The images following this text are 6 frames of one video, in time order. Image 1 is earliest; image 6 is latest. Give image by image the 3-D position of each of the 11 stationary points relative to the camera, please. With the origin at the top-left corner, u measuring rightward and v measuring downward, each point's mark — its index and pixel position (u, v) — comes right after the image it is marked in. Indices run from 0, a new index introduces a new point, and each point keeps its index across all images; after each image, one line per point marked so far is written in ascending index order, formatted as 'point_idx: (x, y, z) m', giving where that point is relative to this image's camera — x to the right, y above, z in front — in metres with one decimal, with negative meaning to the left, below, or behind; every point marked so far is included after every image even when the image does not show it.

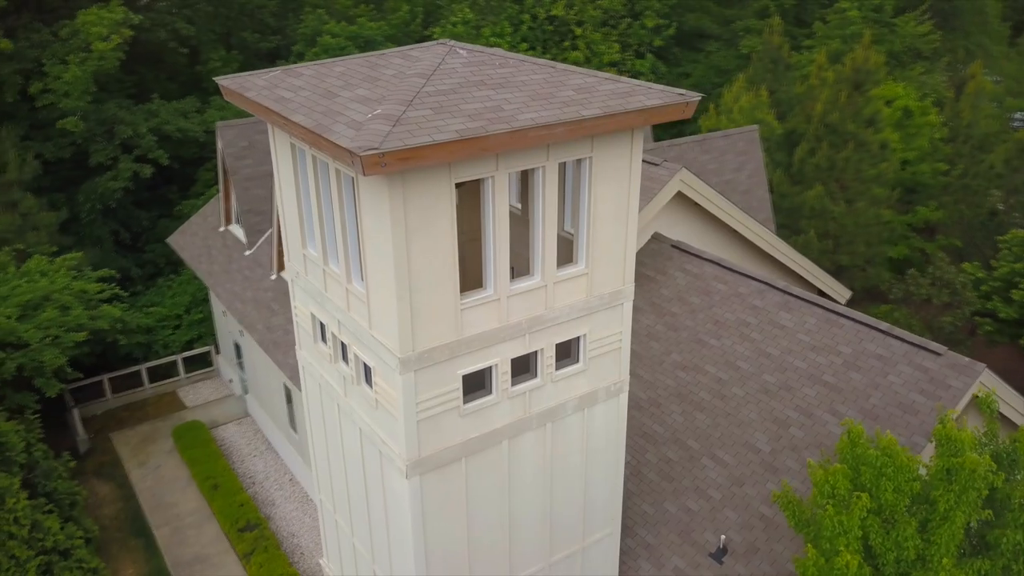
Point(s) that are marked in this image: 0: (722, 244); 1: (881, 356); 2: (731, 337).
0: (+5.3, +1.1, +18.9) m
1: (+6.3, -1.2, +13.2) m
2: (+4.2, -0.9, +14.8) m
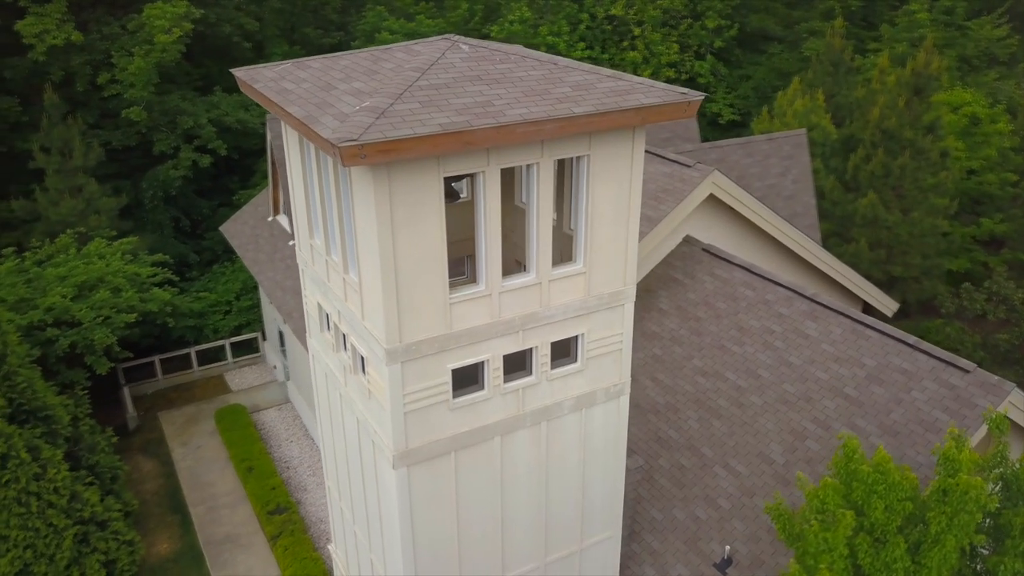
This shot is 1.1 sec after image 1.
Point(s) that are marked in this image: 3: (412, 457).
0: (+6.0, +0.9, +18.5) m
1: (+6.5, -1.4, +12.7) m
2: (+4.6, -1.1, +14.4) m
3: (-1.2, -2.0, +9.0) m
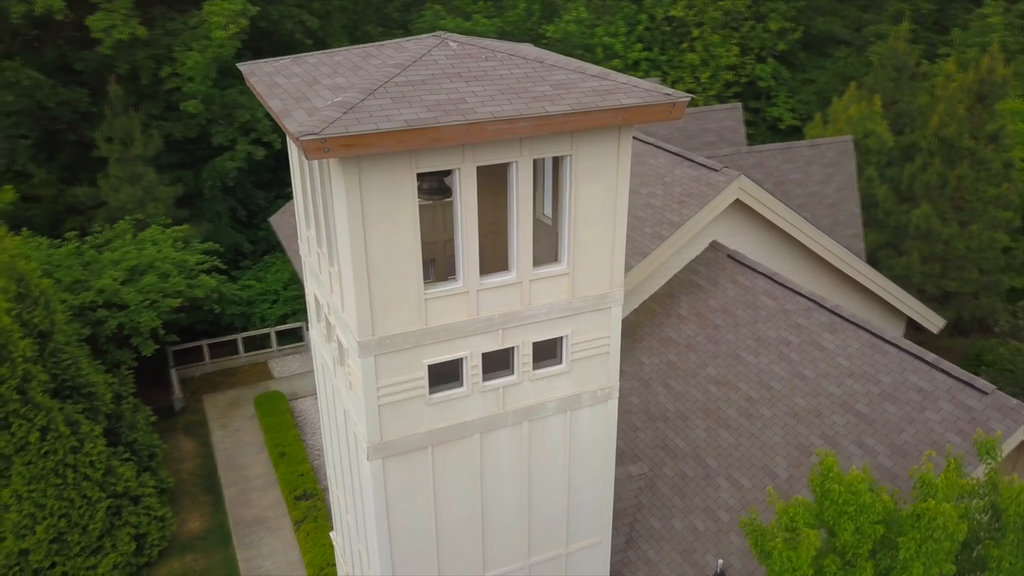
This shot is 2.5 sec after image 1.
0: (+6.6, +0.7, +17.9) m
1: (+6.5, -1.6, +12.1) m
2: (+4.7, -1.2, +14.0) m
3: (-1.5, -1.9, +9.1) m
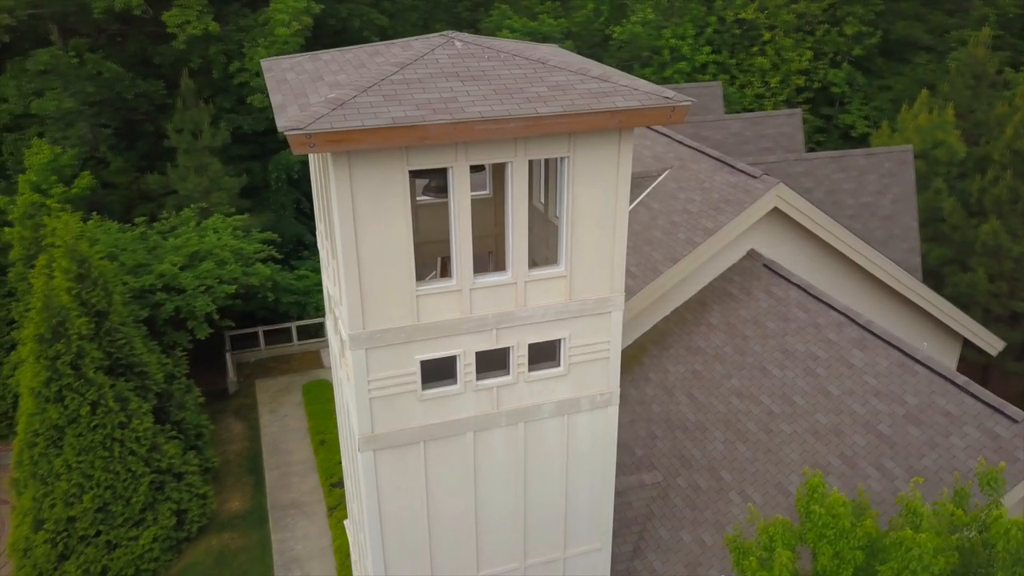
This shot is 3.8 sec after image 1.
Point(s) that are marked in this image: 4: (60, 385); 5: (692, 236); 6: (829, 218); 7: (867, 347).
0: (+7.3, +0.4, +17.3) m
1: (+6.6, -1.9, +11.5) m
2: (+5.0, -1.4, +13.6) m
3: (-1.6, -1.9, +9.2) m
4: (-11.0, -2.4, +18.6) m
5: (+3.7, +1.1, +15.7) m
6: (+6.7, +1.5, +16.2) m
7: (+6.1, -1.0, +13.1) m
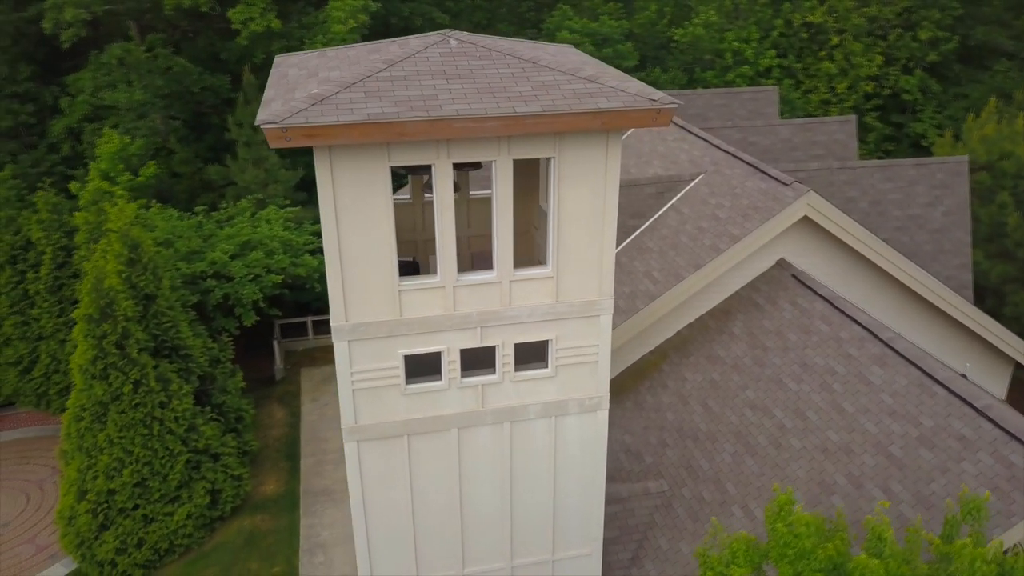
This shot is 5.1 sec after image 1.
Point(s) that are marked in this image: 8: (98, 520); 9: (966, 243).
0: (+7.8, +0.1, +16.7) m
1: (+6.5, -2.2, +11.0) m
2: (+5.2, -1.6, +13.1) m
3: (-1.8, -1.8, +9.3) m
4: (-10.4, -1.9, +19.5) m
5: (+4.1, +0.9, +15.3) m
6: (+7.2, +1.2, +15.7) m
7: (+6.2, -1.3, +12.6) m
8: (-10.5, -5.9, +19.3) m
9: (+11.6, +1.1, +19.6) m
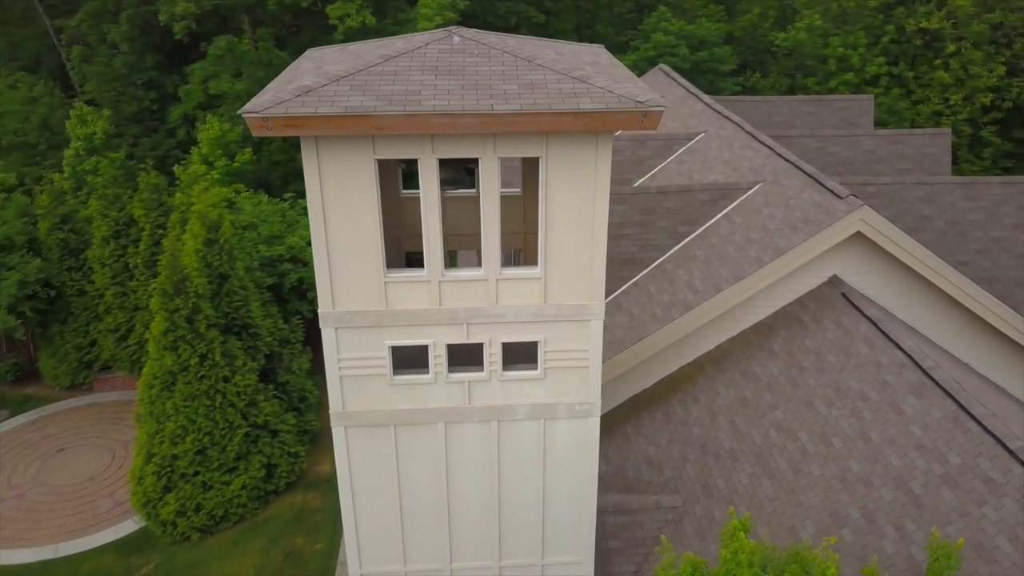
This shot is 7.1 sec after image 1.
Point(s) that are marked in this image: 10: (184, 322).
0: (+8.6, -0.4, +15.6) m
1: (+6.4, -2.6, +10.1) m
2: (+5.4, -2.0, +12.4) m
3: (-2.0, -1.6, +9.6) m
4: (-9.2, -1.3, +20.8) m
5: (+4.8, +0.6, +14.7) m
6: (+7.9, +0.7, +14.7) m
7: (+6.4, -1.7, +11.8) m
8: (-9.5, -5.2, +20.6) m
9: (+12.8, +0.4, +18.0) m
10: (-9.0, -0.9, +21.0) m
